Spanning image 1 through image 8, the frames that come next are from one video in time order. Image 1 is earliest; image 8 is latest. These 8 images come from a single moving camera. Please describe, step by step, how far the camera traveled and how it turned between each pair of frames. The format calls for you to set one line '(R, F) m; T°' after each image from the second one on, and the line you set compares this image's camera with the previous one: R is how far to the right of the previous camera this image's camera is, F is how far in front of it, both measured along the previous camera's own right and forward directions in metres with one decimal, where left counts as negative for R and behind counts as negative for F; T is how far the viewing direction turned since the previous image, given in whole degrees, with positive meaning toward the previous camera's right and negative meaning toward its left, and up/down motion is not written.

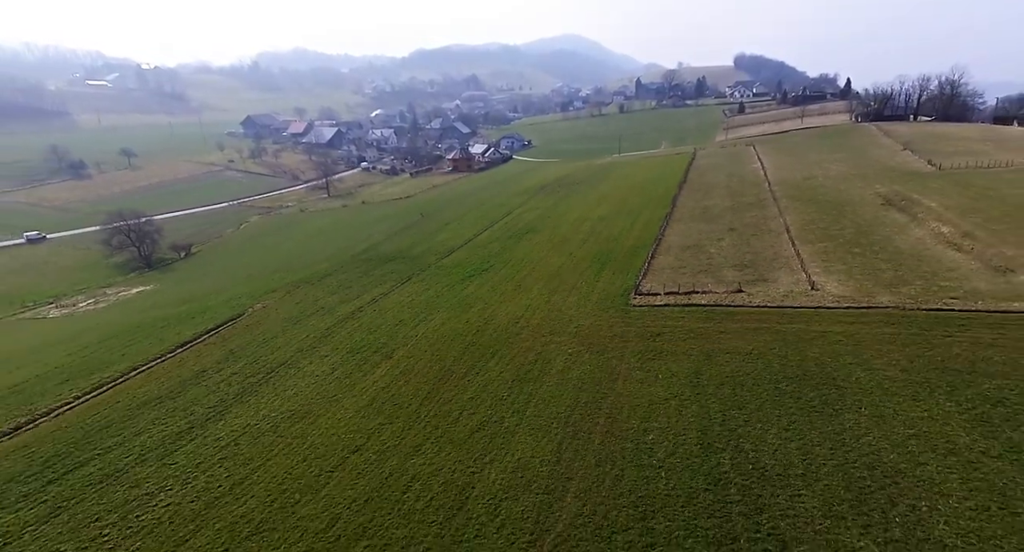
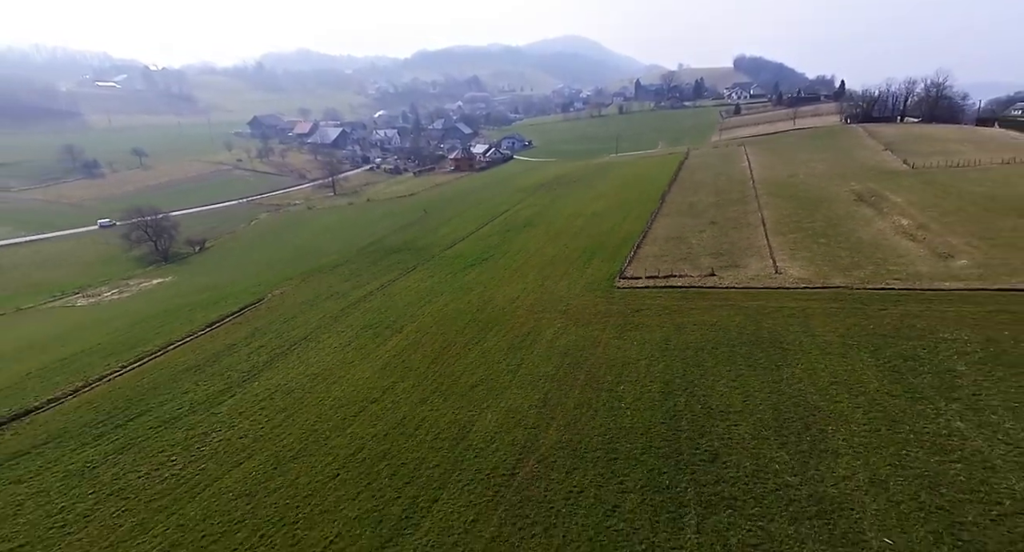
(+0.4, -4.8) m; 0°
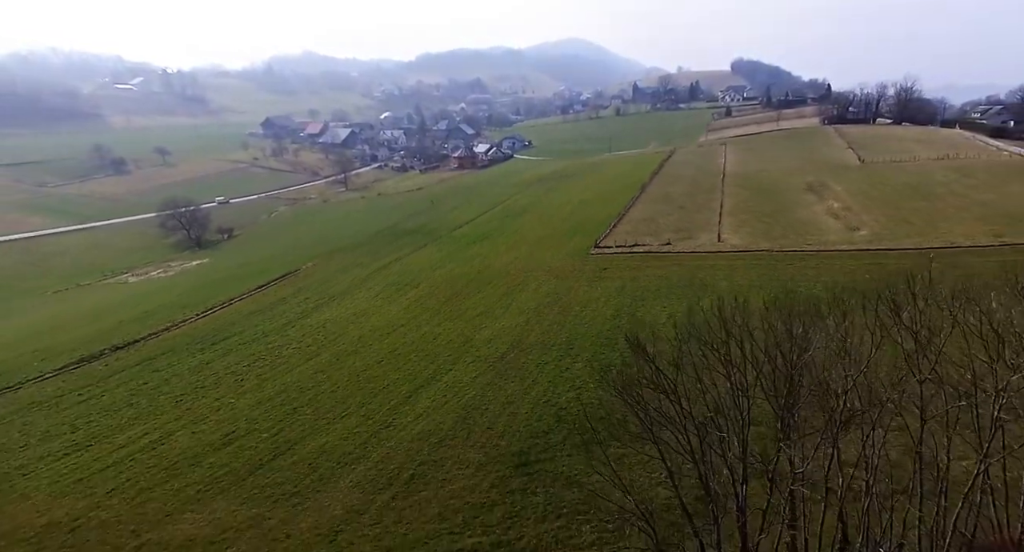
(+0.7, -10.8) m; 0°
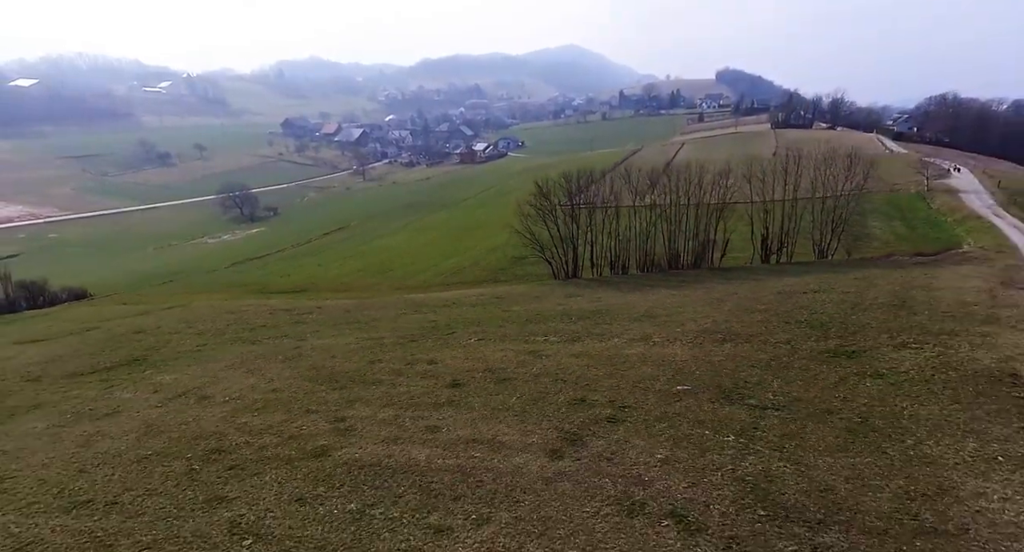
(+0.8, -25.9) m; 0°
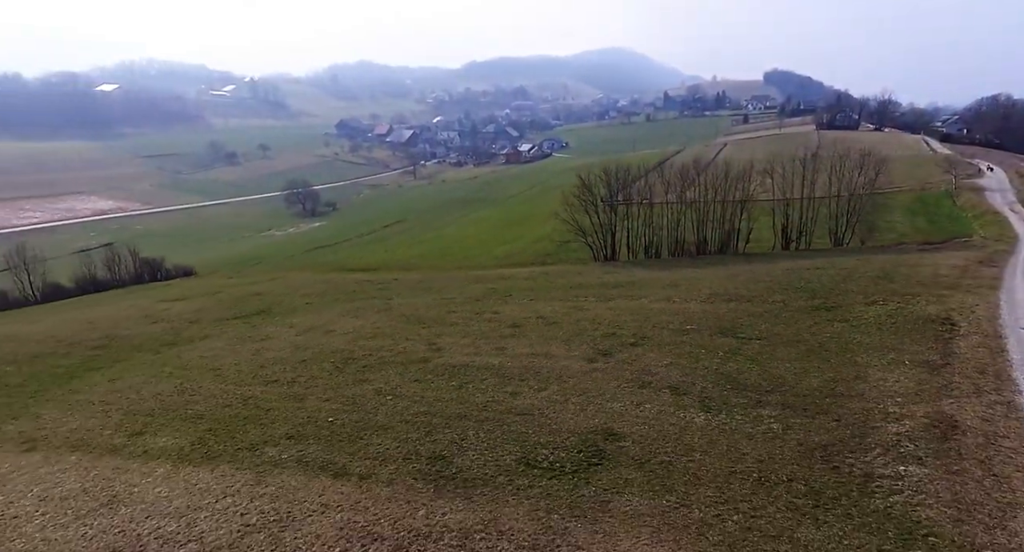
(-0.2, -5.5) m; -4°
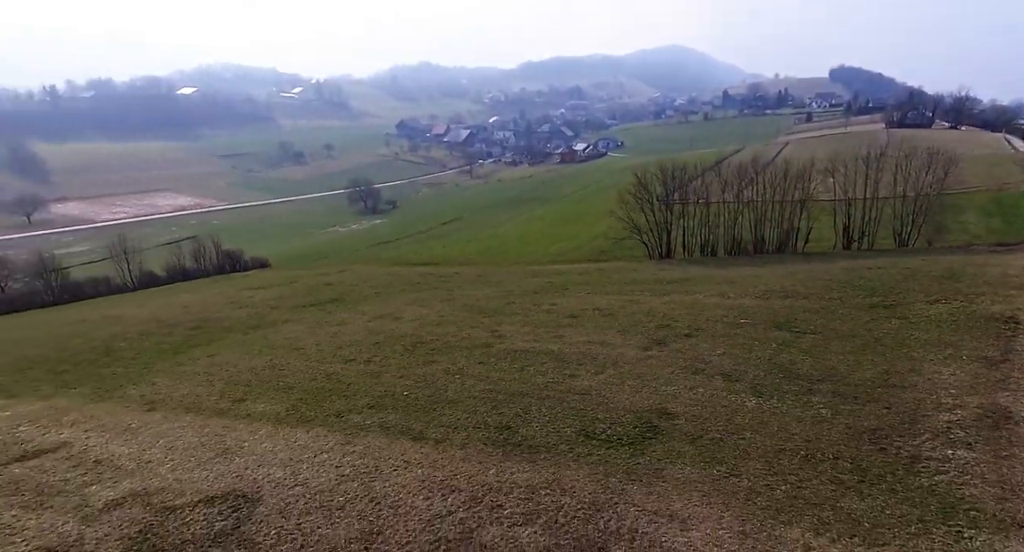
(-0.2, -1.2) m; -5°
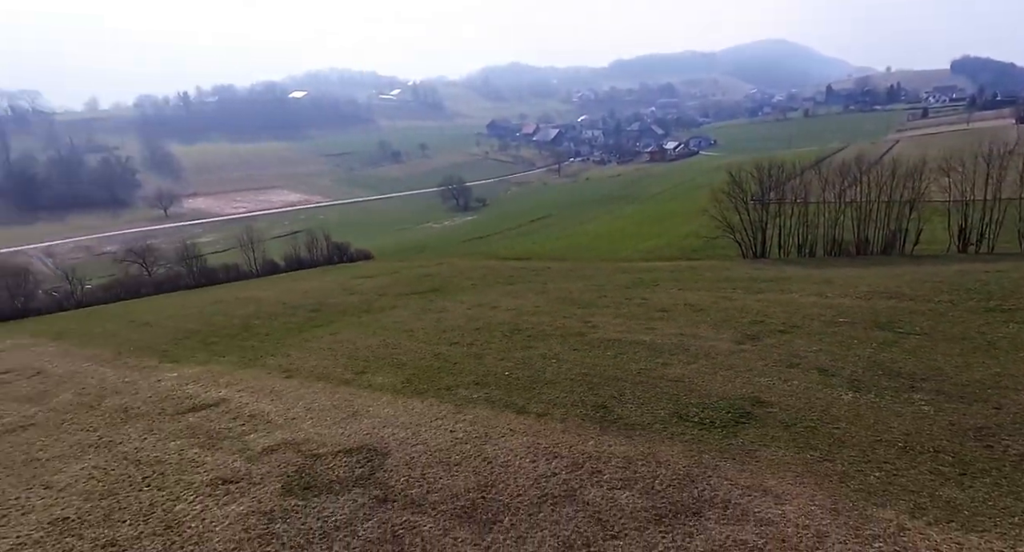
(-0.4, -1.1) m; -8°
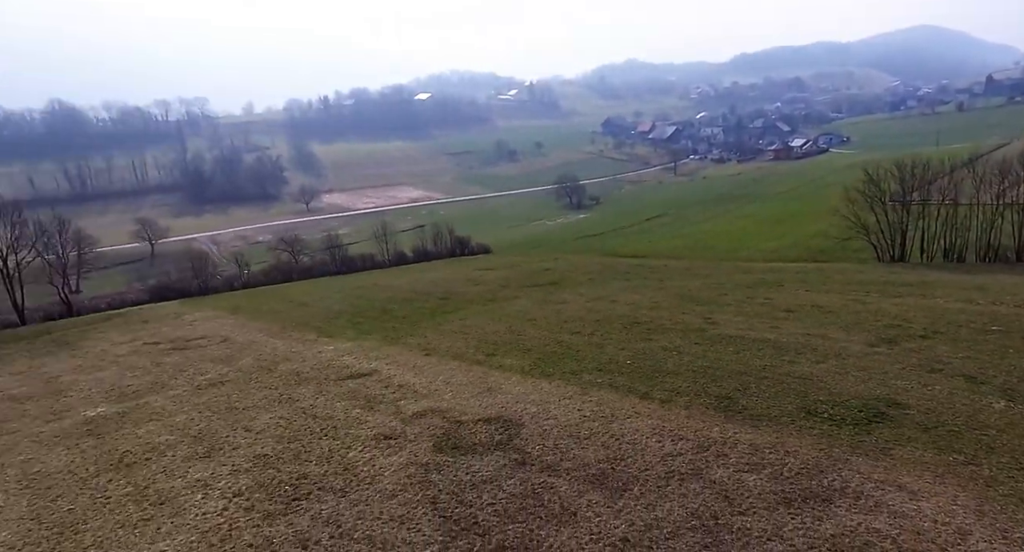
(-0.5, -1.0) m; -10°
